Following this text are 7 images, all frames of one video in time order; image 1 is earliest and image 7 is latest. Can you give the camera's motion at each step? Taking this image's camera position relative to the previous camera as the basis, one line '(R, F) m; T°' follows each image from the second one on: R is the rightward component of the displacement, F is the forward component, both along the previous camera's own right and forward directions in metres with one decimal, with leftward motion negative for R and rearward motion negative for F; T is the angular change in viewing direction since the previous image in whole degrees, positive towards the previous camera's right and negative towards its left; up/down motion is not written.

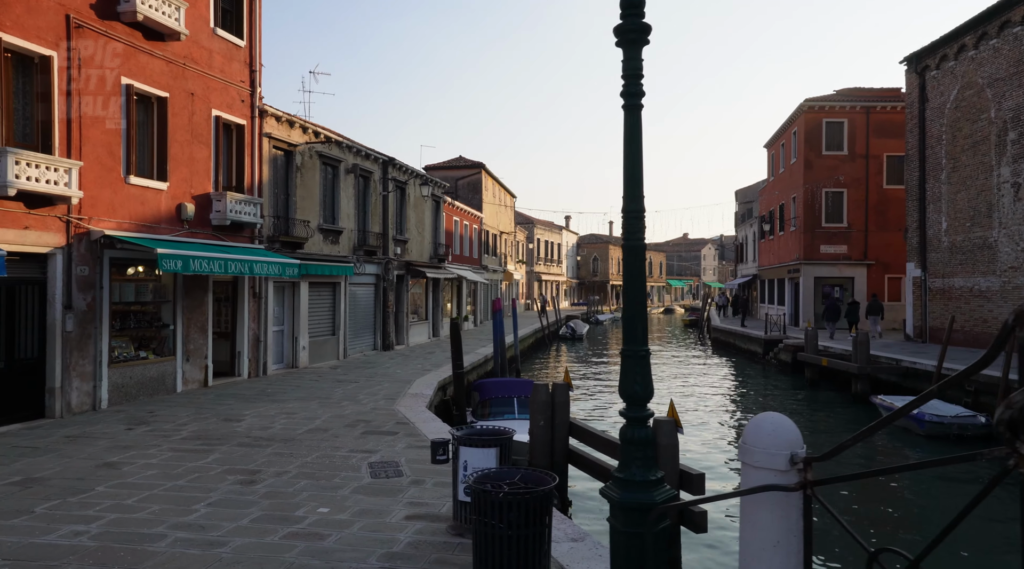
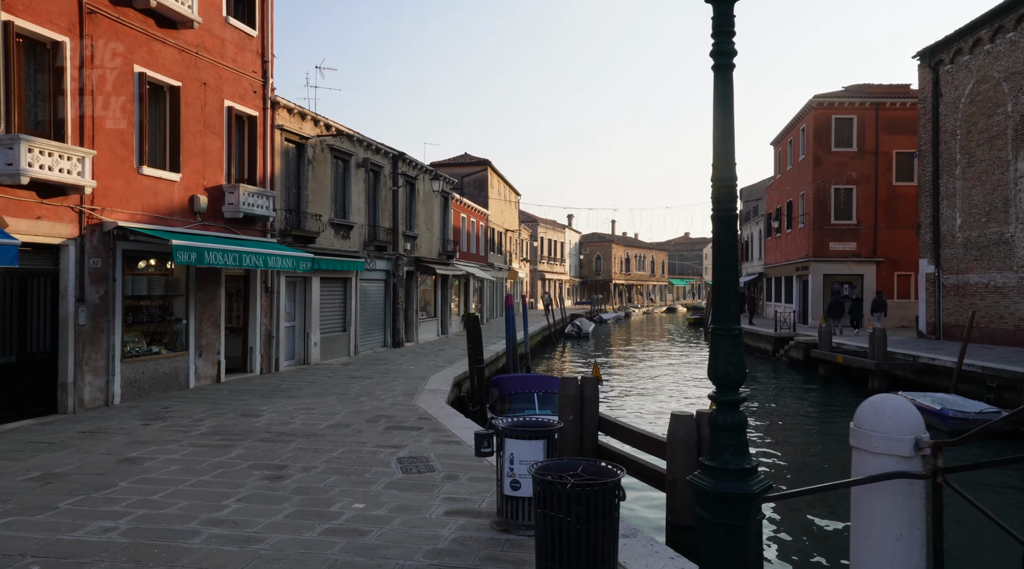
(-0.4, +0.3) m; 0°
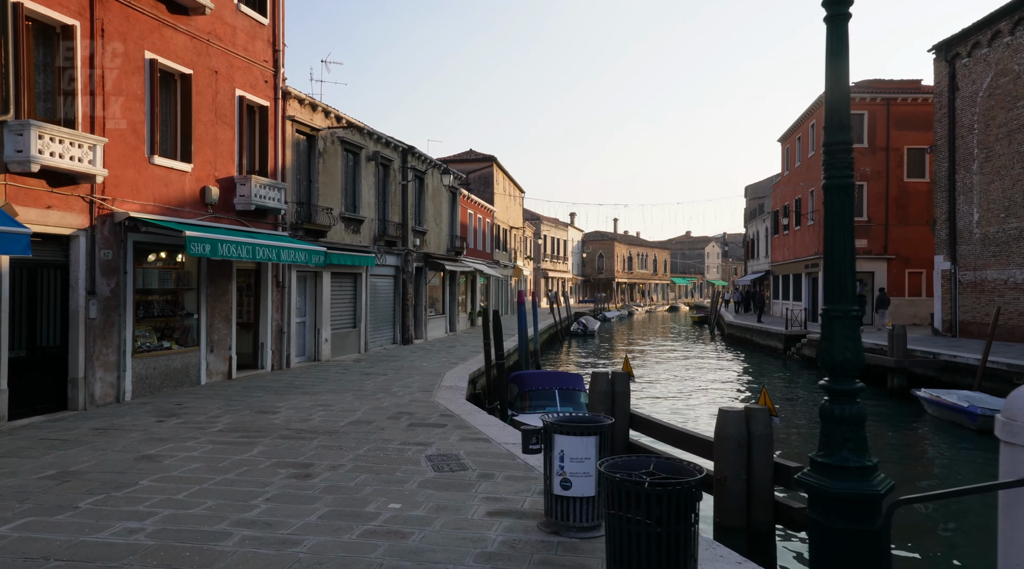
(-0.4, +0.3) m; 0°
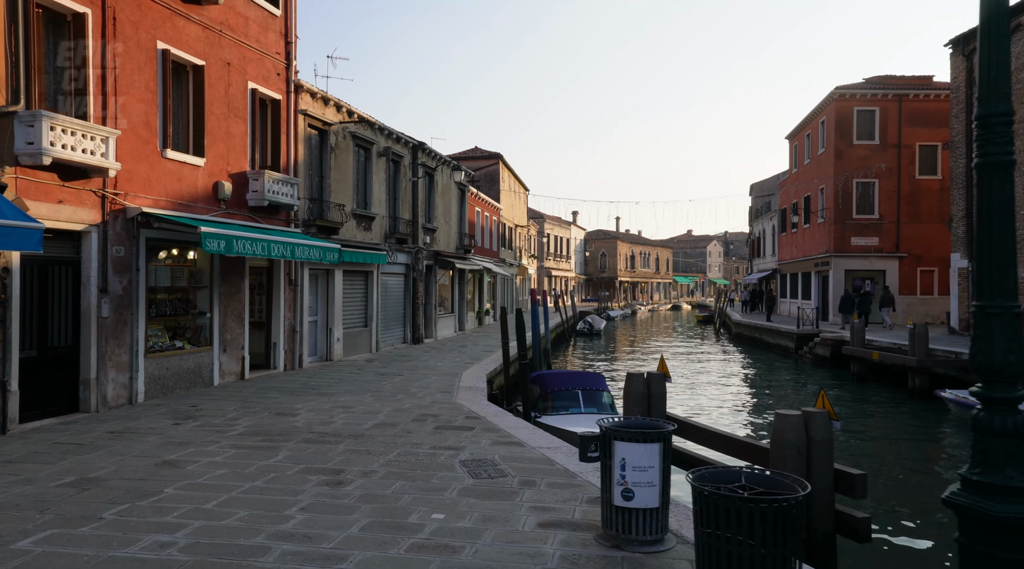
(-0.4, +0.4) m; 0°
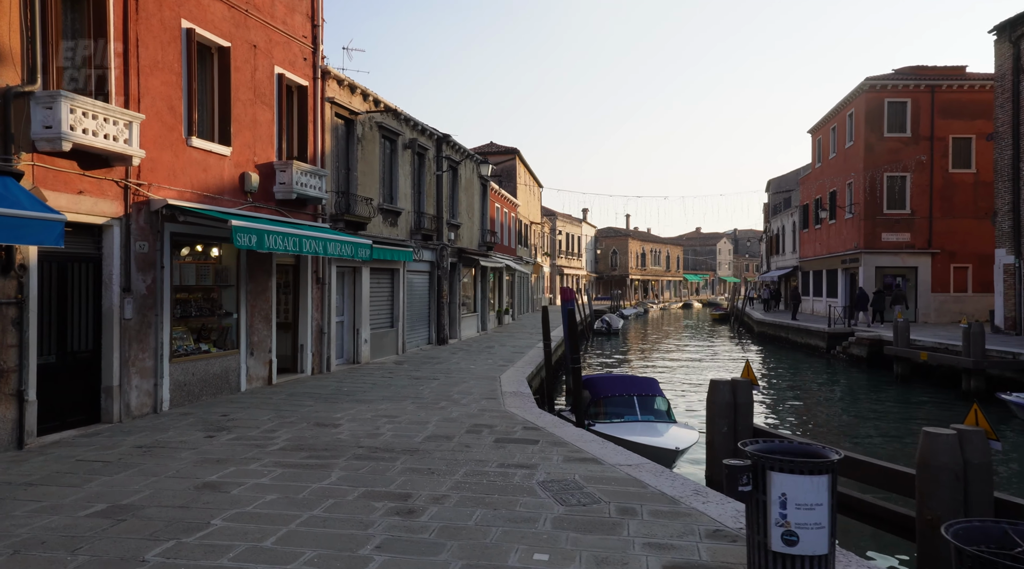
(-0.7, +0.9) m; 0°
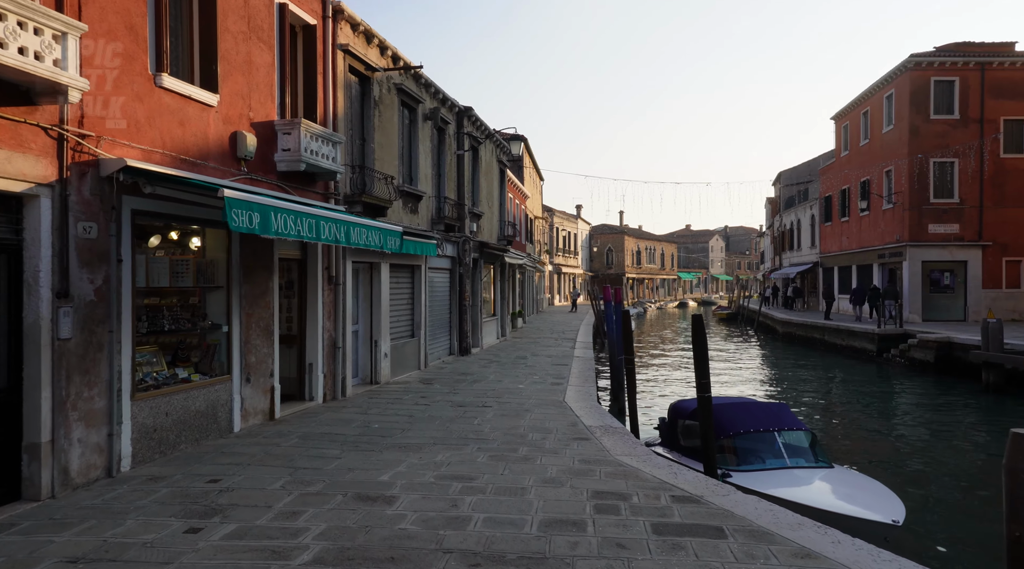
(-1.3, +3.1) m; +2°
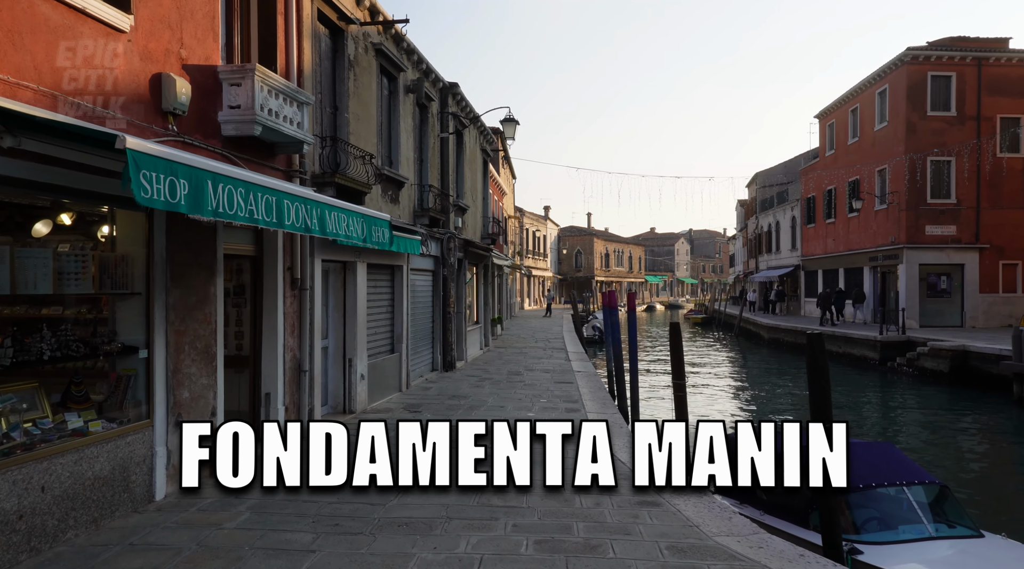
(-0.7, +2.4) m; +3°
